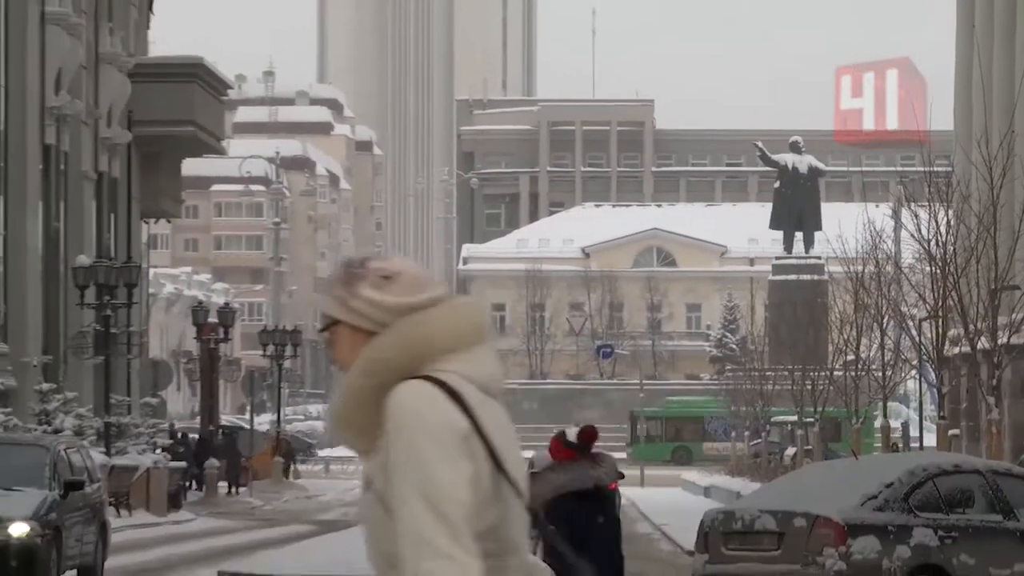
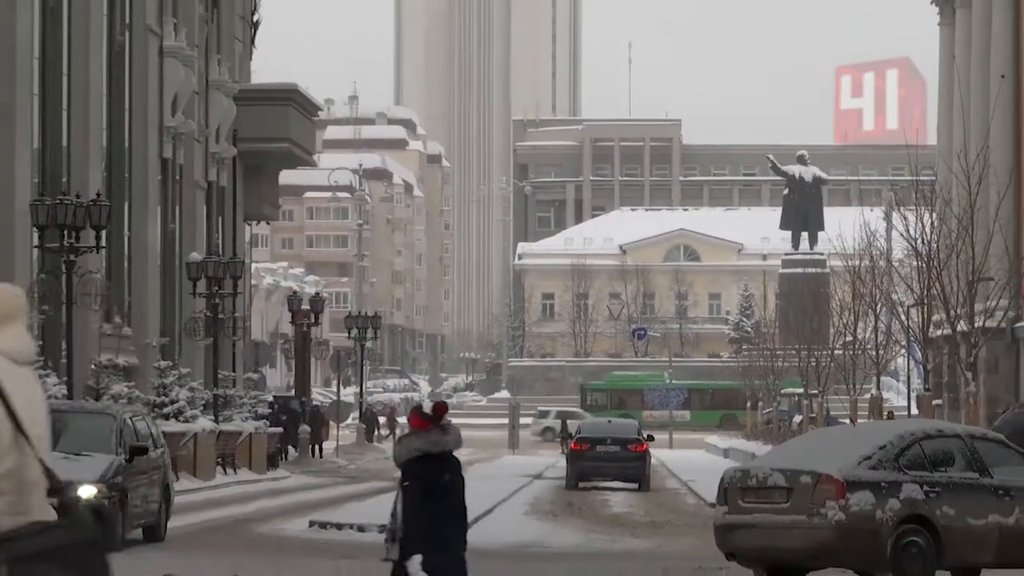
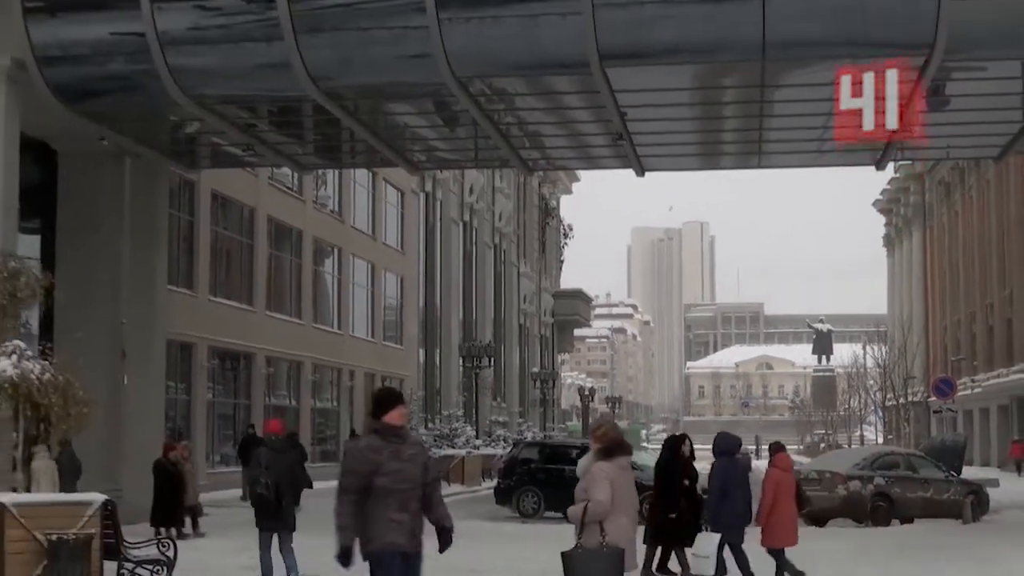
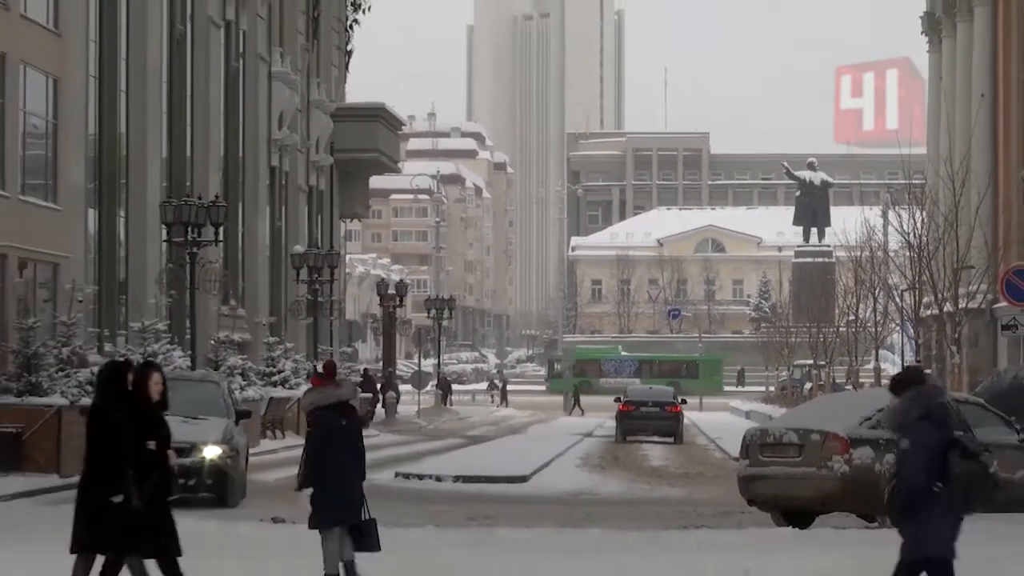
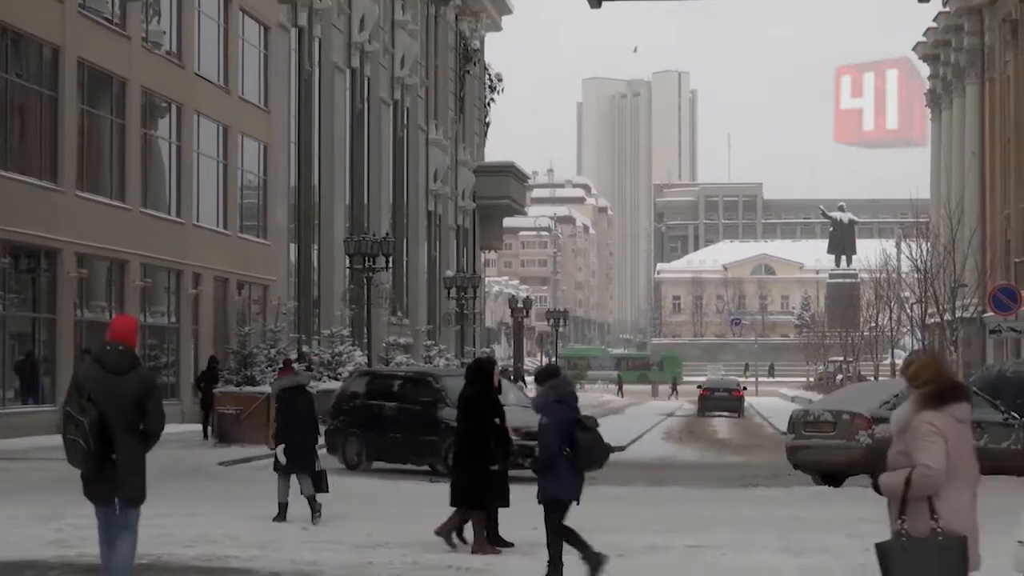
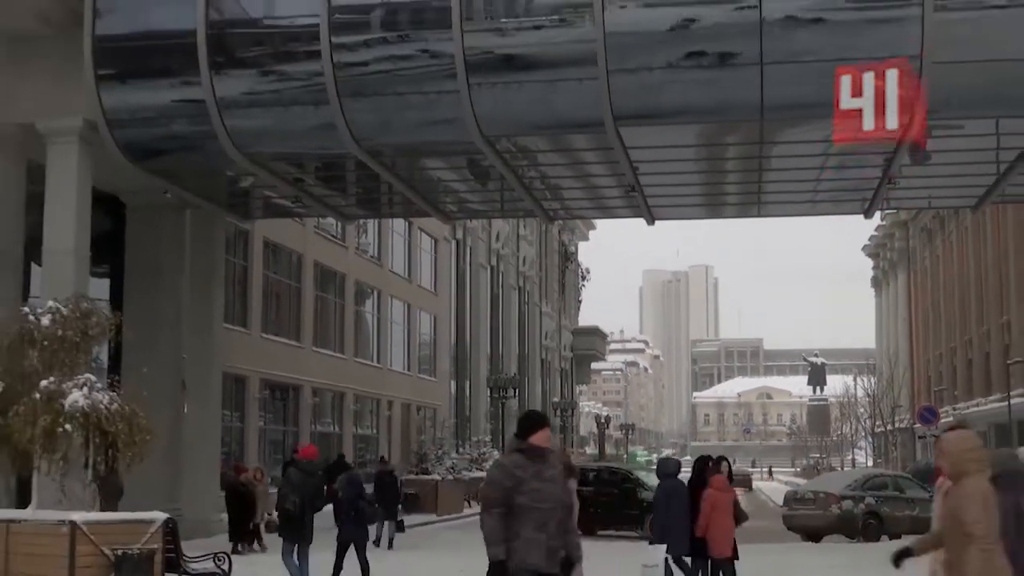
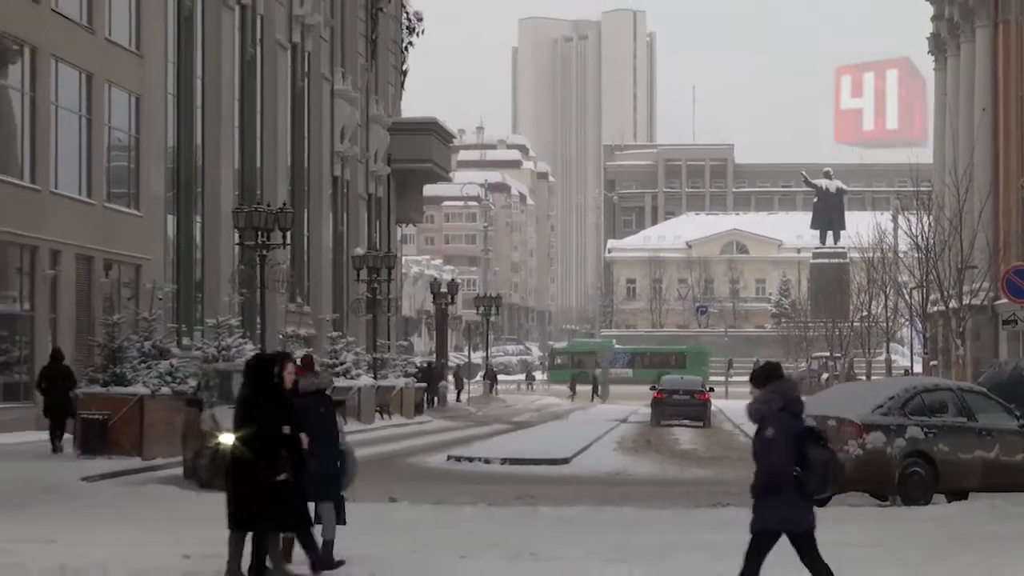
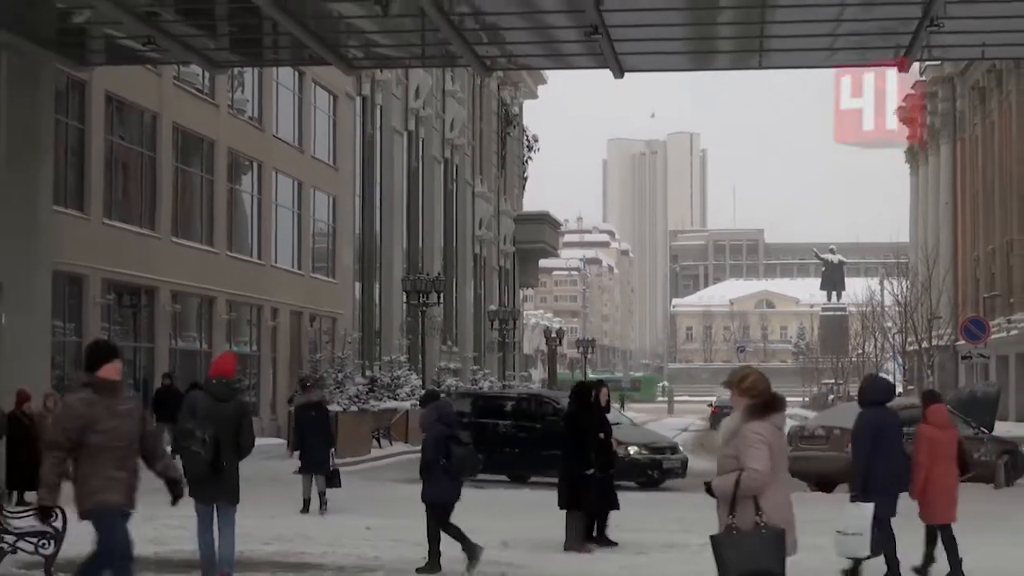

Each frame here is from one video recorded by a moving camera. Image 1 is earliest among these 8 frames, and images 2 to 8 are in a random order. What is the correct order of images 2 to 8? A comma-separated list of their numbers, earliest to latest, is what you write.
2, 4, 7, 5, 8, 3, 6
